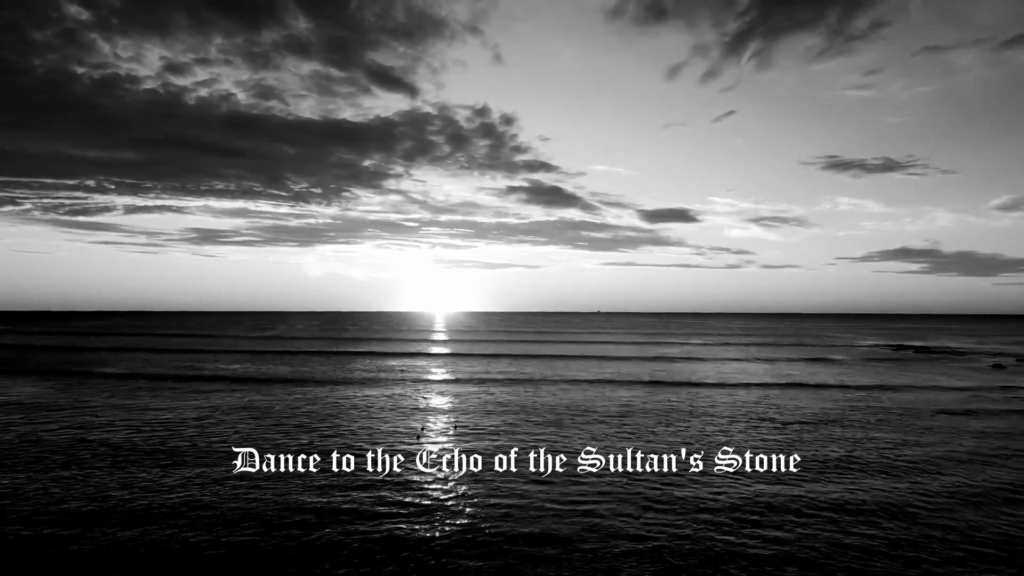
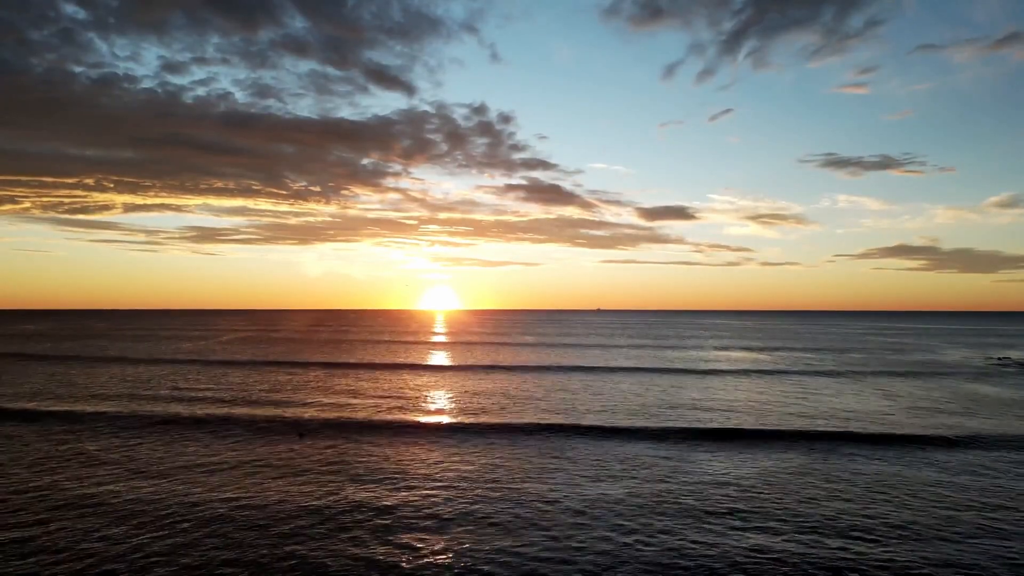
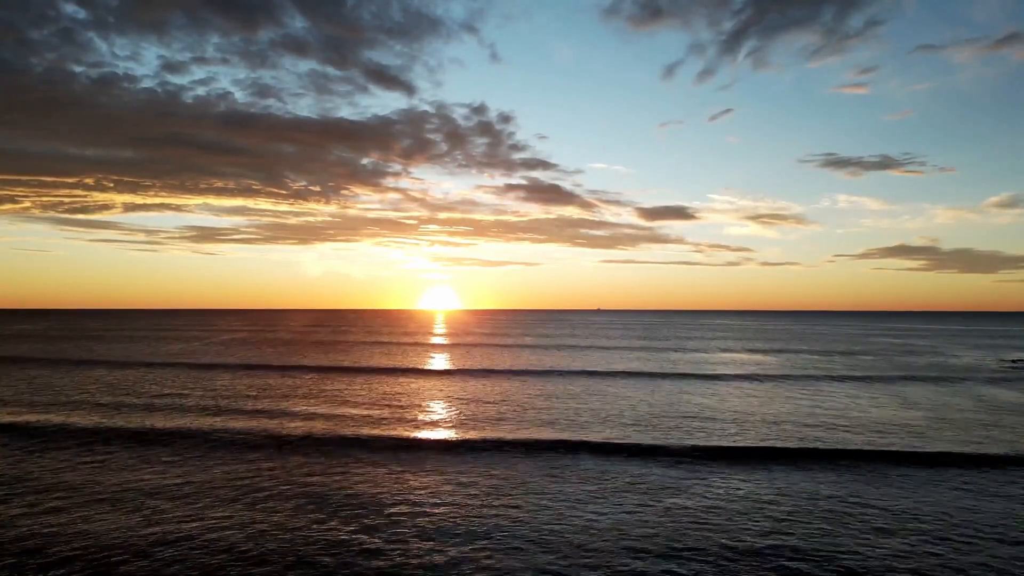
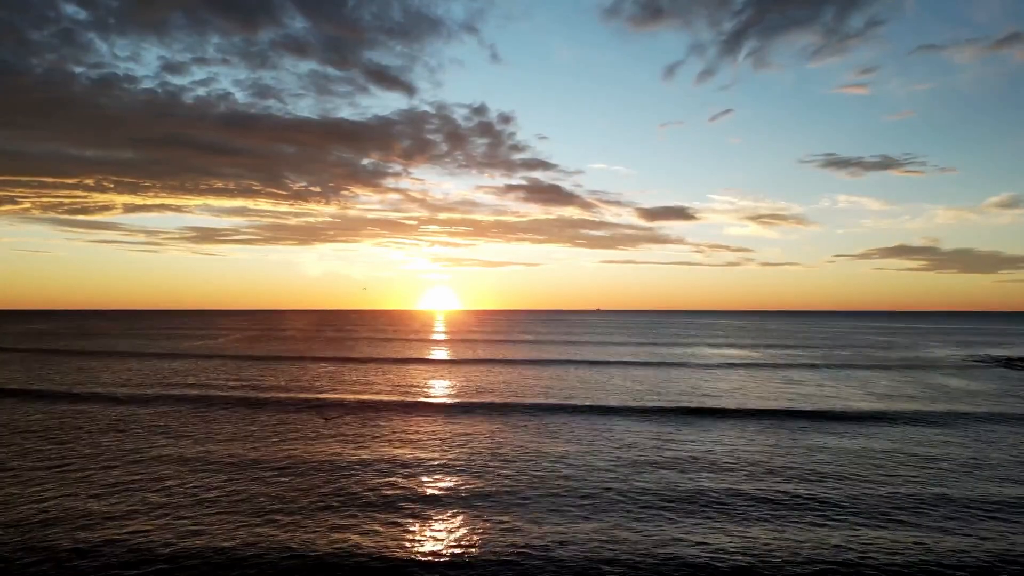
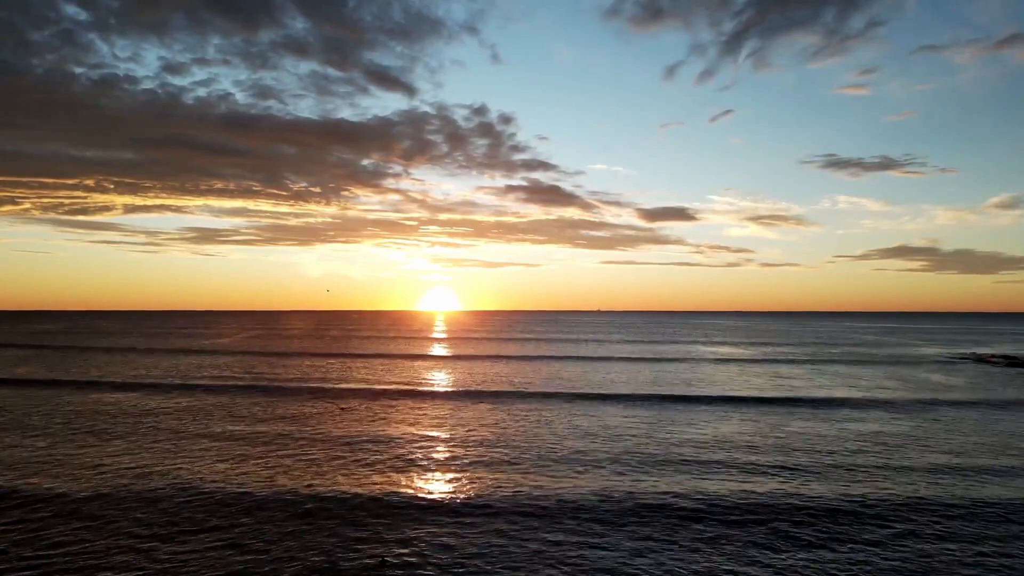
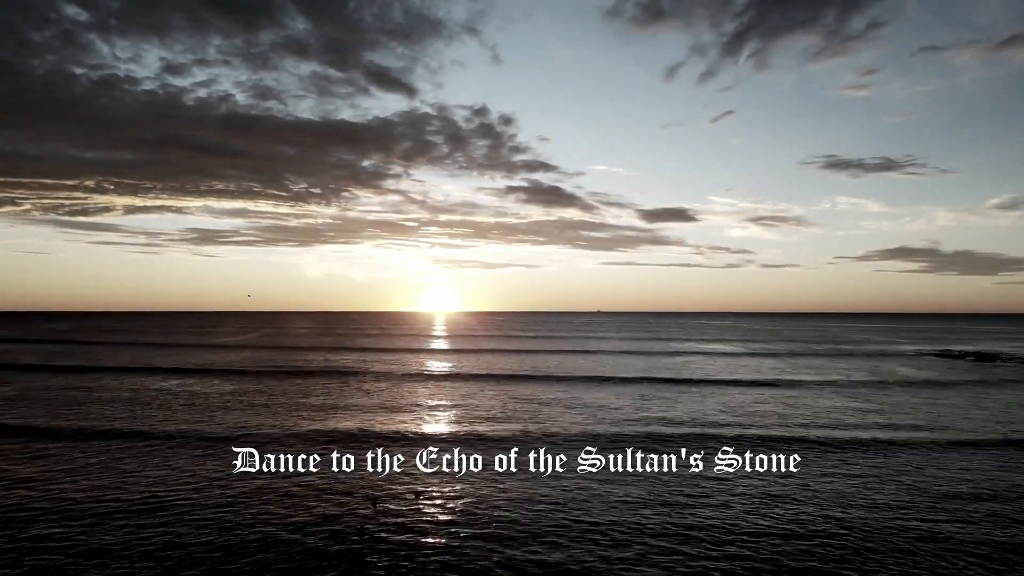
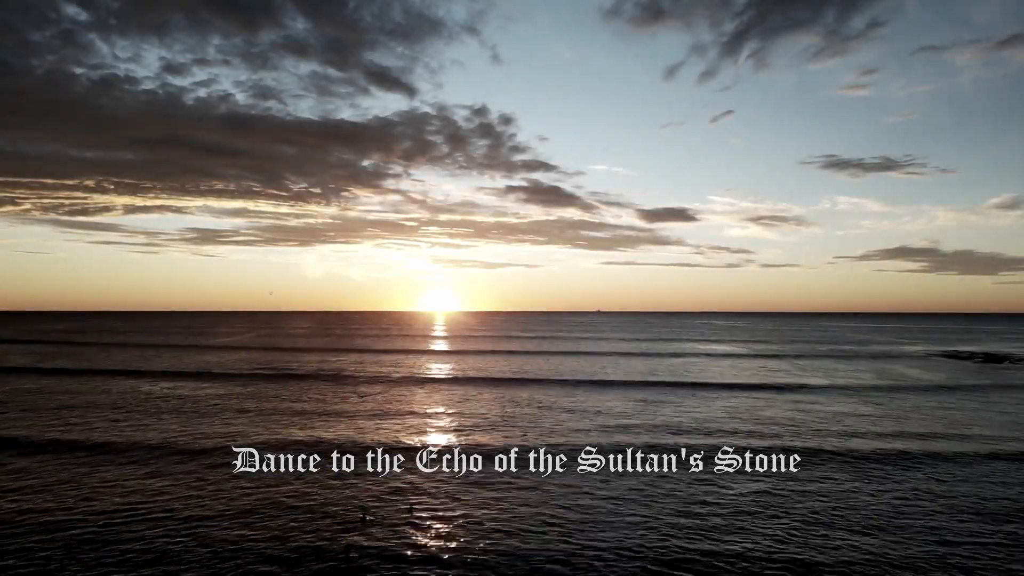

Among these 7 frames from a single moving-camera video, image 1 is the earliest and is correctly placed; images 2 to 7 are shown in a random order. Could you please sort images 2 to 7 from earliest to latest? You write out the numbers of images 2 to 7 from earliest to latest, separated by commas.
6, 7, 5, 4, 2, 3
